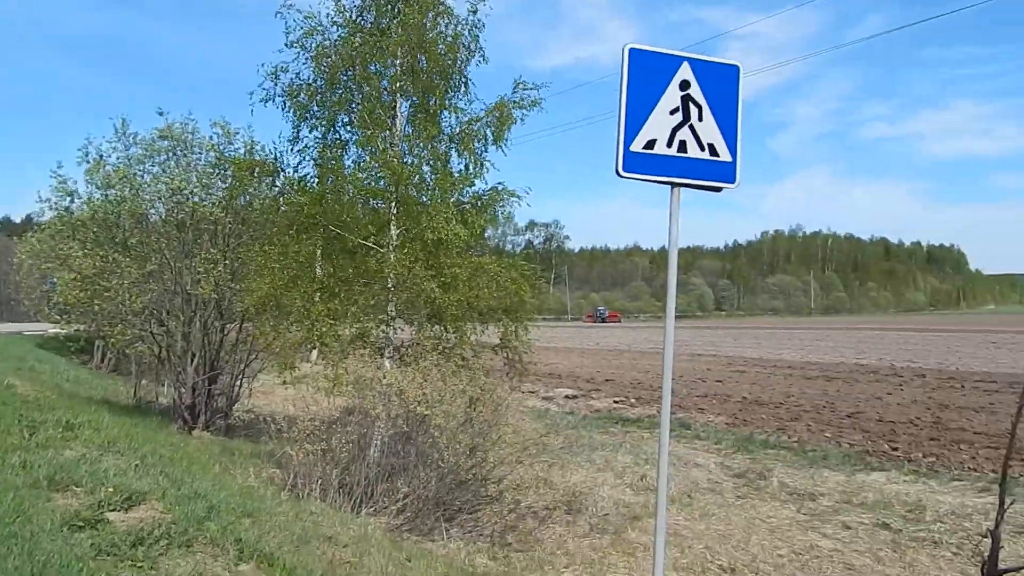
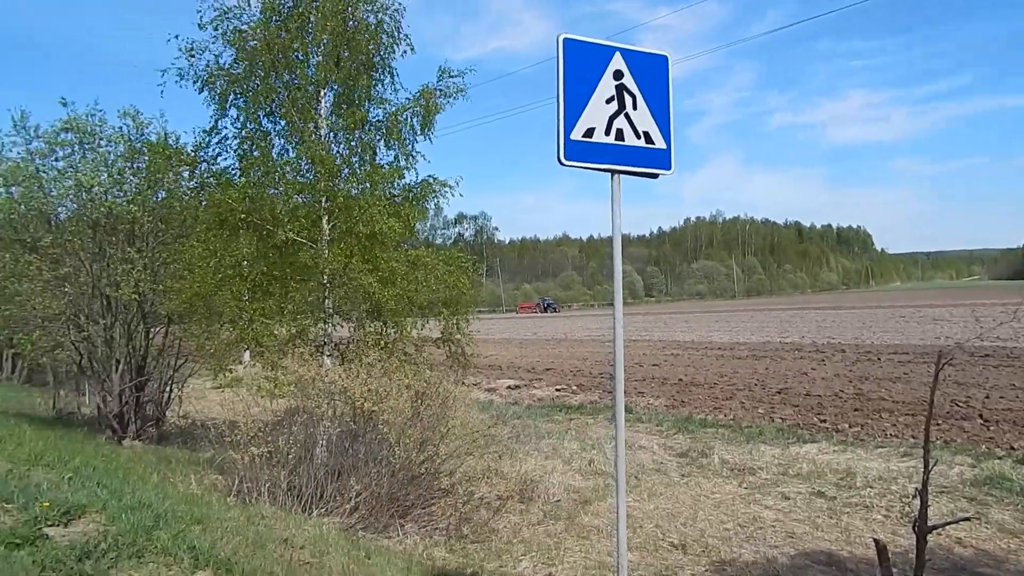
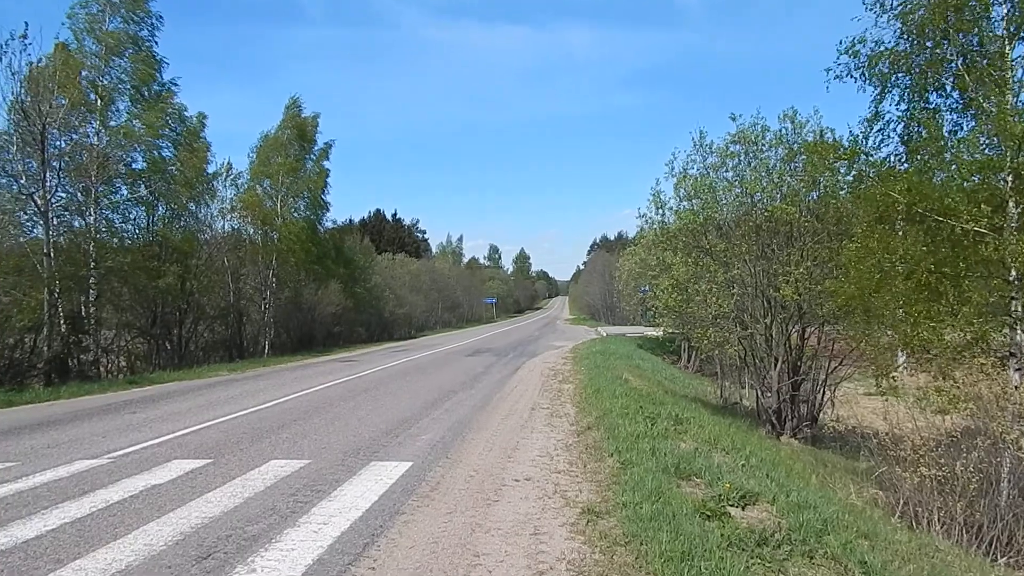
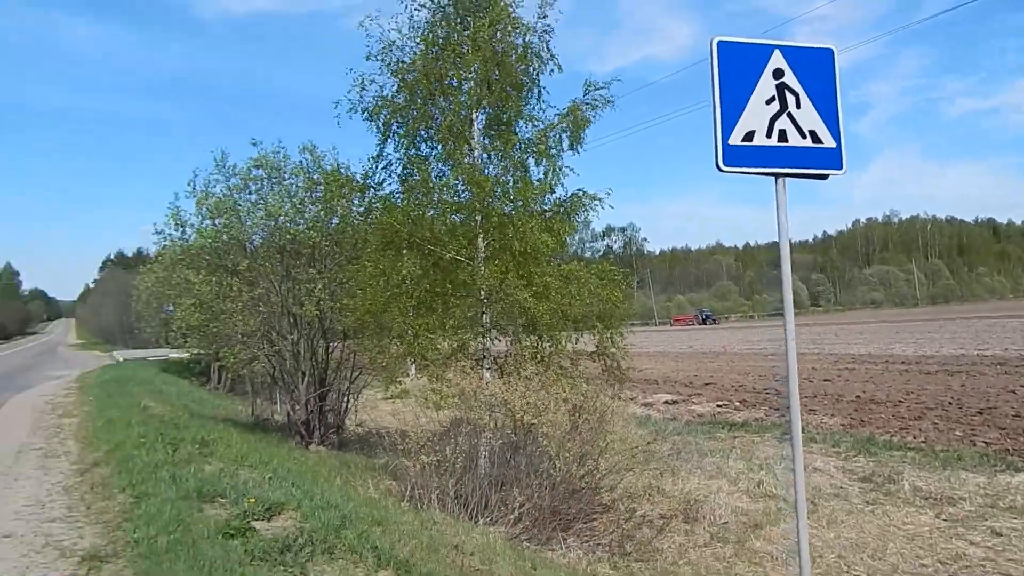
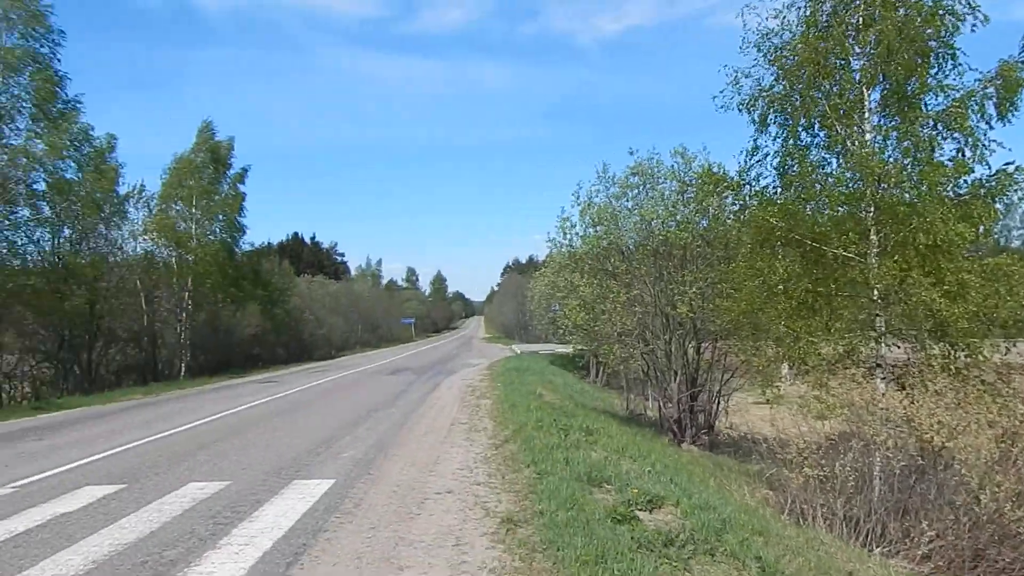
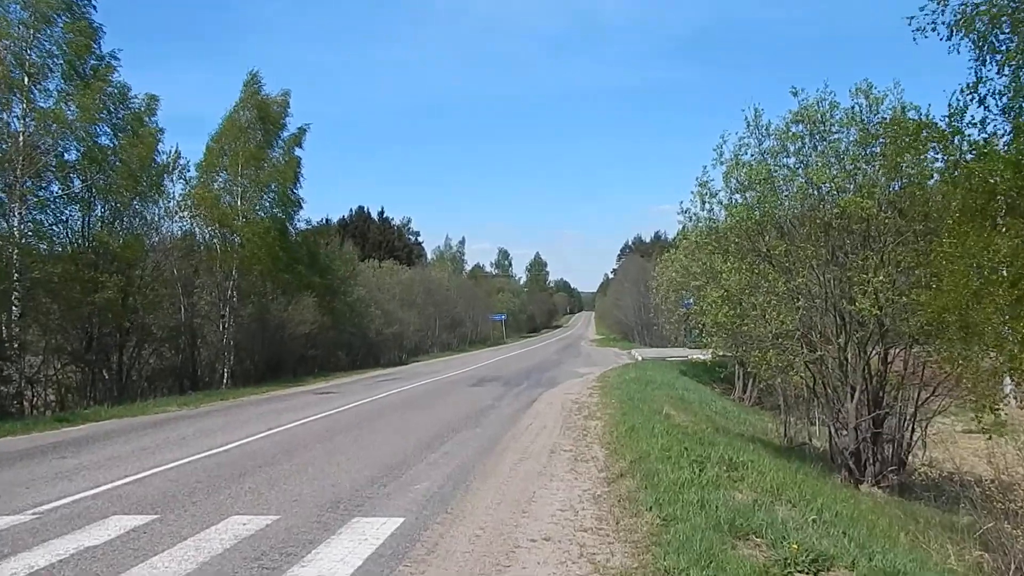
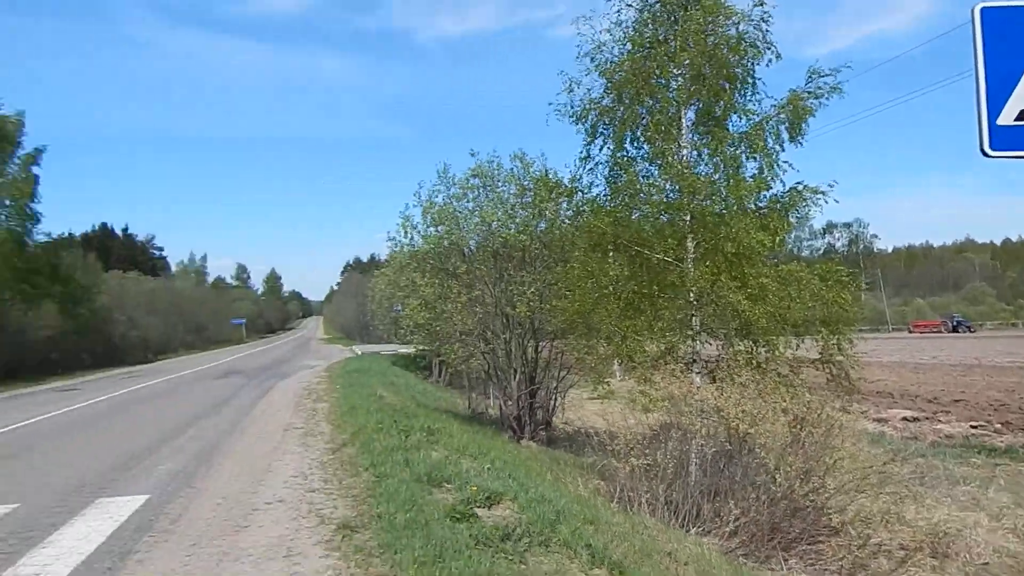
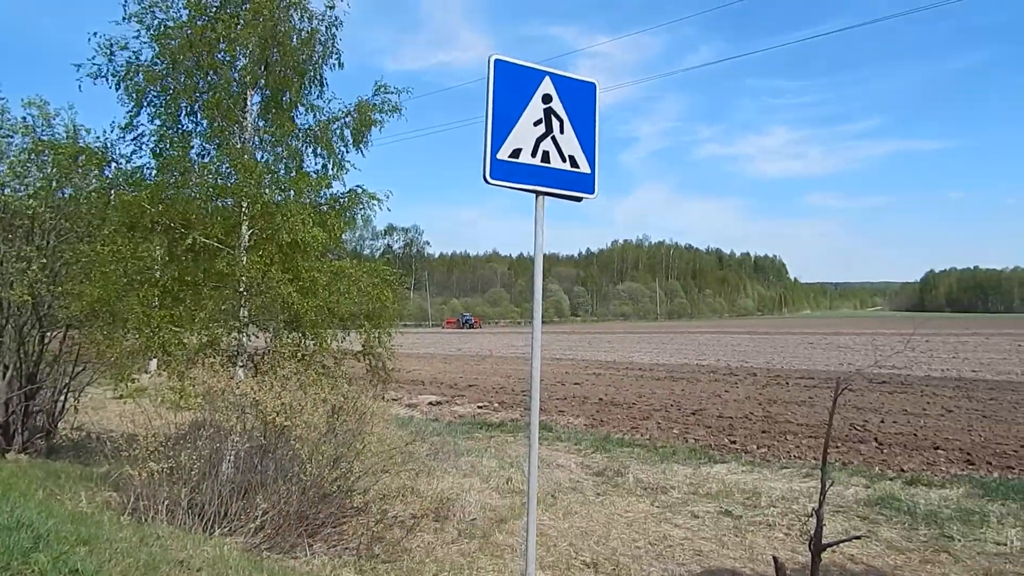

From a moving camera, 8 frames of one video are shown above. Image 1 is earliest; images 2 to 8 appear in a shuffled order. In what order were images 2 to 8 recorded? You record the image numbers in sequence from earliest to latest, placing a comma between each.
8, 2, 4, 7, 5, 3, 6
